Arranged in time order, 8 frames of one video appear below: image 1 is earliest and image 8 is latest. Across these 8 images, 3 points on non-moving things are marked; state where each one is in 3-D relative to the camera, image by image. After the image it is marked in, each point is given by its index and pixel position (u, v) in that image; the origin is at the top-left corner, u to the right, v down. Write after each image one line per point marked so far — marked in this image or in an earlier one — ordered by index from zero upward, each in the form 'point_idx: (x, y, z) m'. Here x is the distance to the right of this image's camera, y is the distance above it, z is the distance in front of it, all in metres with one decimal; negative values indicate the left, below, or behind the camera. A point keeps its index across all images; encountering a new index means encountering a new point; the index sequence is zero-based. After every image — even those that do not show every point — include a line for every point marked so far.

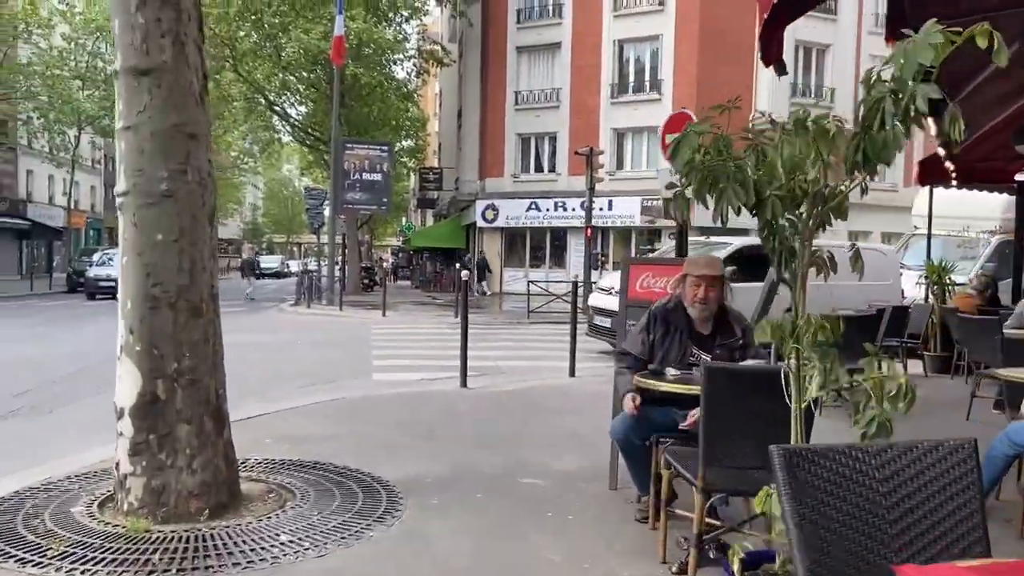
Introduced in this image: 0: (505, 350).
0: (-0.1, -1.0, +13.4) m
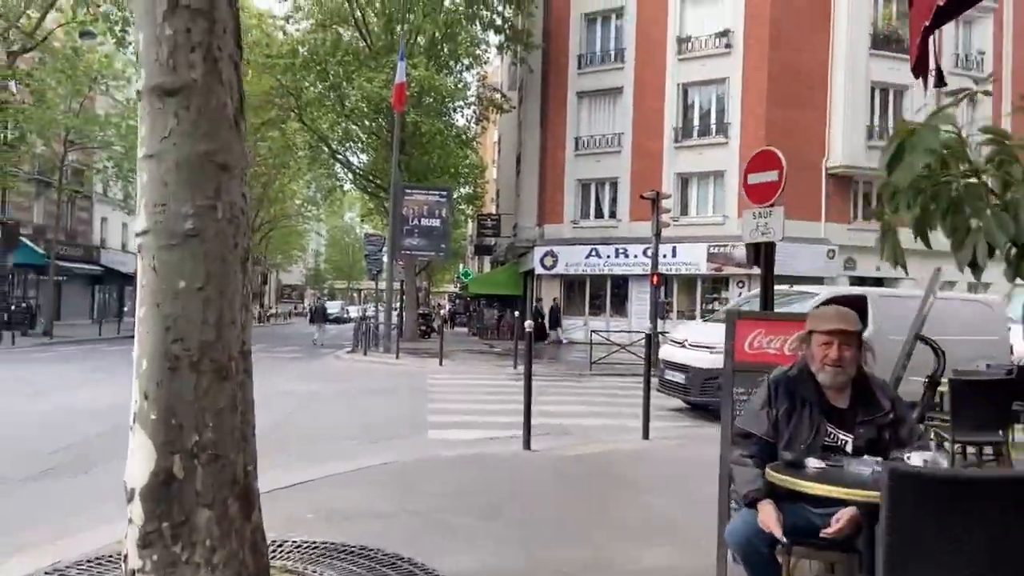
0: (+0.9, -1.8, +12.6) m
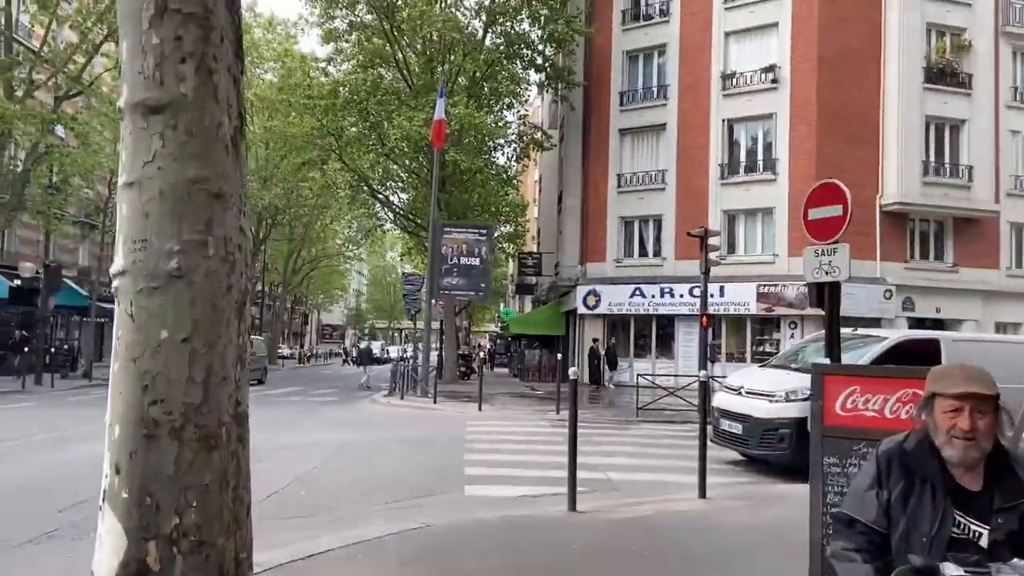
0: (+1.5, -2.4, +11.8) m
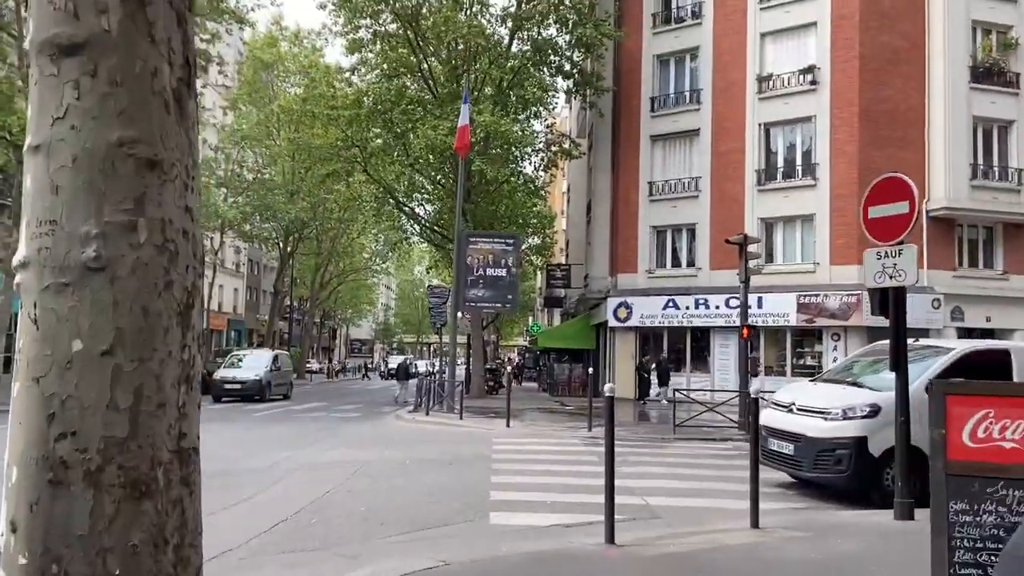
0: (+1.9, -2.5, +11.0) m
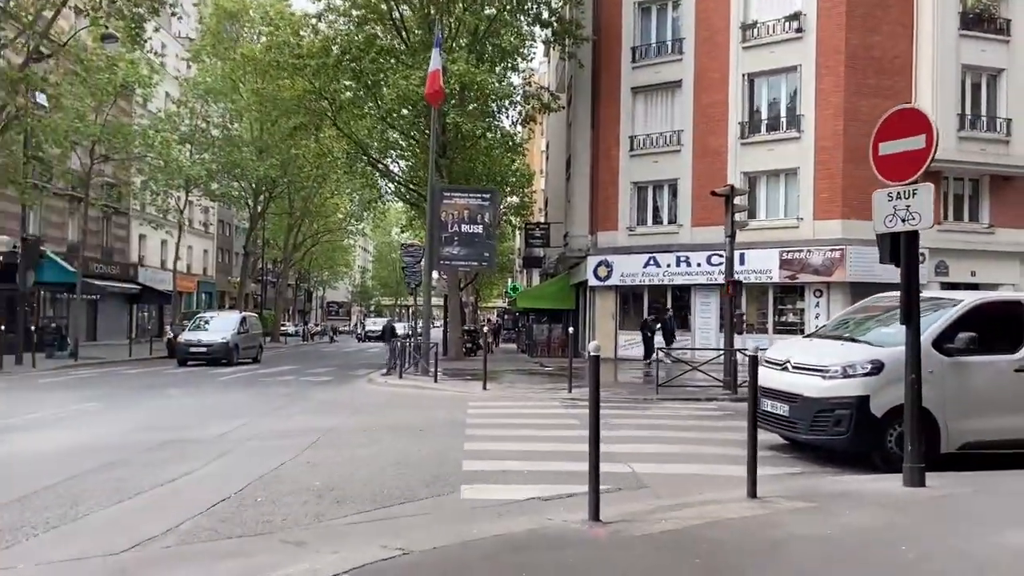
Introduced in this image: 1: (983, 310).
0: (+1.6, -1.9, +10.3) m
1: (+5.0, -0.2, +8.5) m
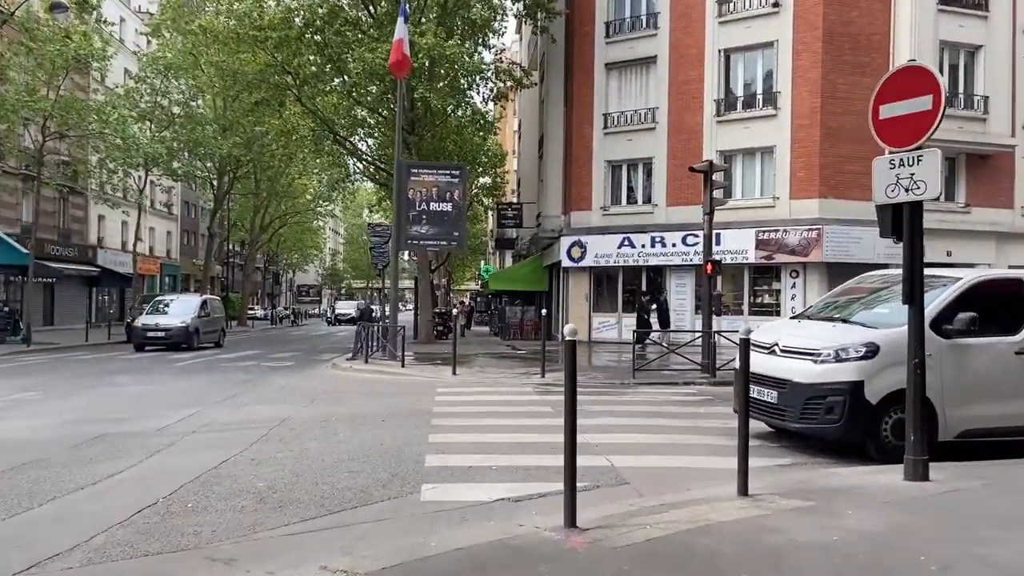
0: (+1.2, -1.7, +9.7) m
1: (+4.7, 0.0, +8.0) m
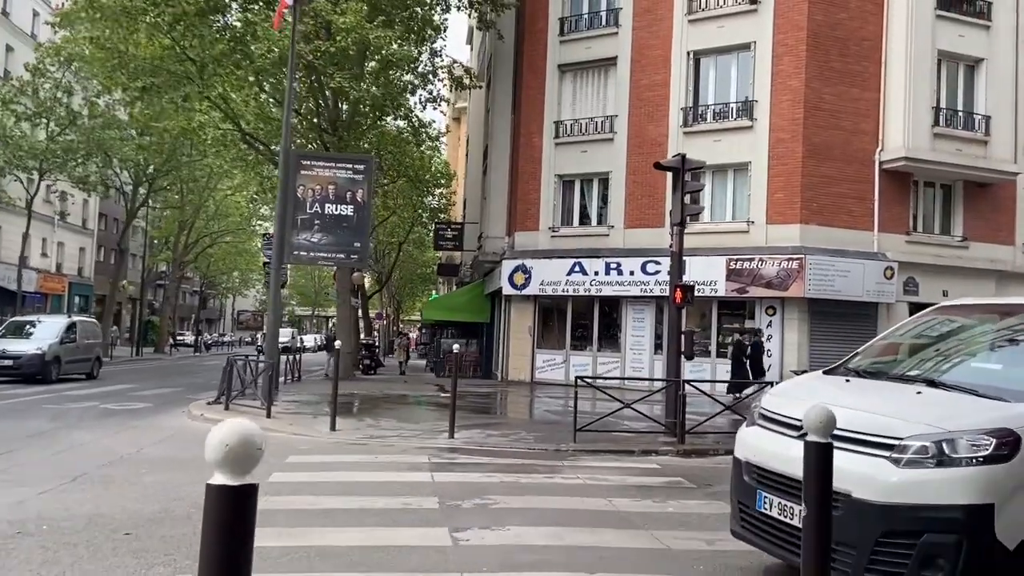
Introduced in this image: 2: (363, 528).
0: (+0.1, -1.9, +5.9) m
1: (+3.7, -0.3, +4.4) m
2: (-1.1, -1.8, +5.9) m
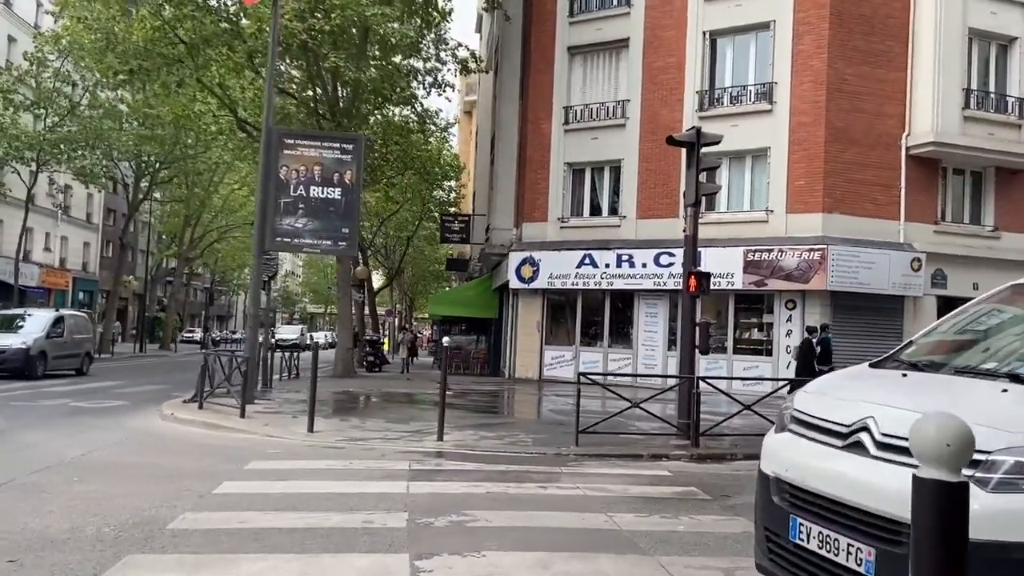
0: (0.0, -1.7, +4.8) m
1: (+3.5, -0.1, +3.3) m
2: (-1.2, -1.6, +4.9) m
